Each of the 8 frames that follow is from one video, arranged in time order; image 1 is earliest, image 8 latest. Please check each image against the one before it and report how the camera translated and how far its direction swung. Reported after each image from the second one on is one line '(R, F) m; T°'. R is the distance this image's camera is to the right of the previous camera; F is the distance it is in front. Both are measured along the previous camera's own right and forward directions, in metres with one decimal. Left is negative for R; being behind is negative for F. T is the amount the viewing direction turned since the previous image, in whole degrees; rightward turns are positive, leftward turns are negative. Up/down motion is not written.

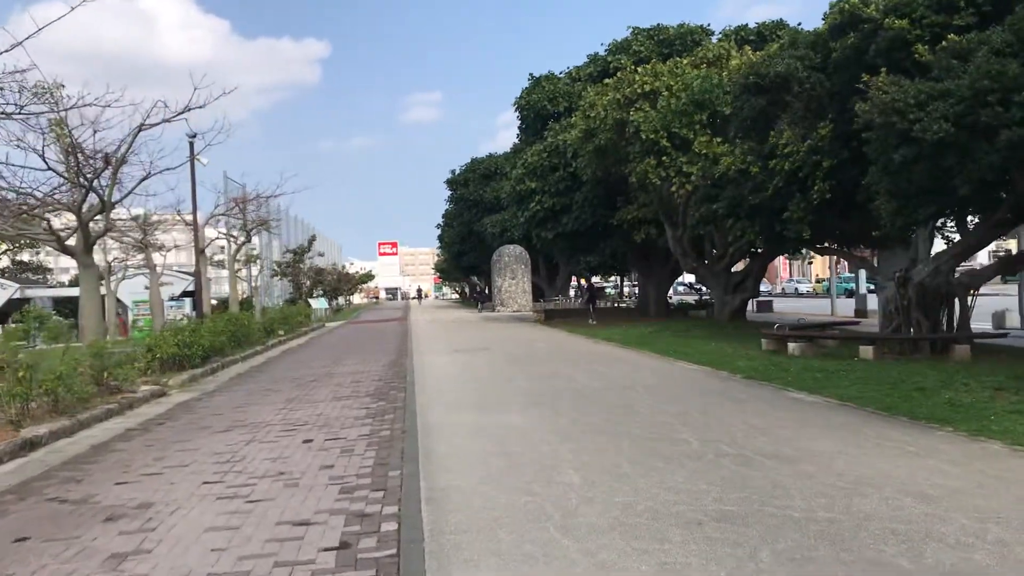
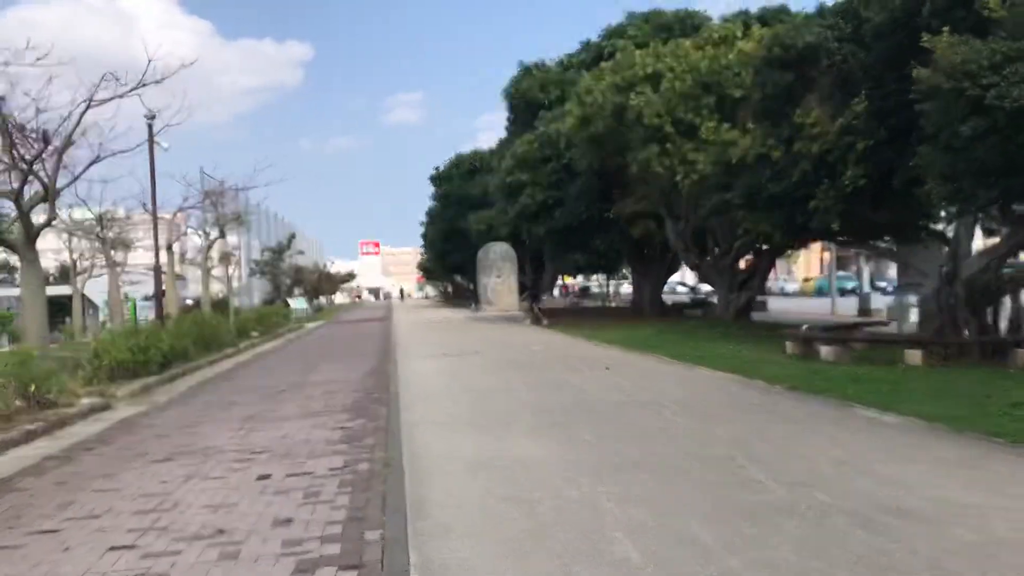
(-0.2, +2.1) m; +1°
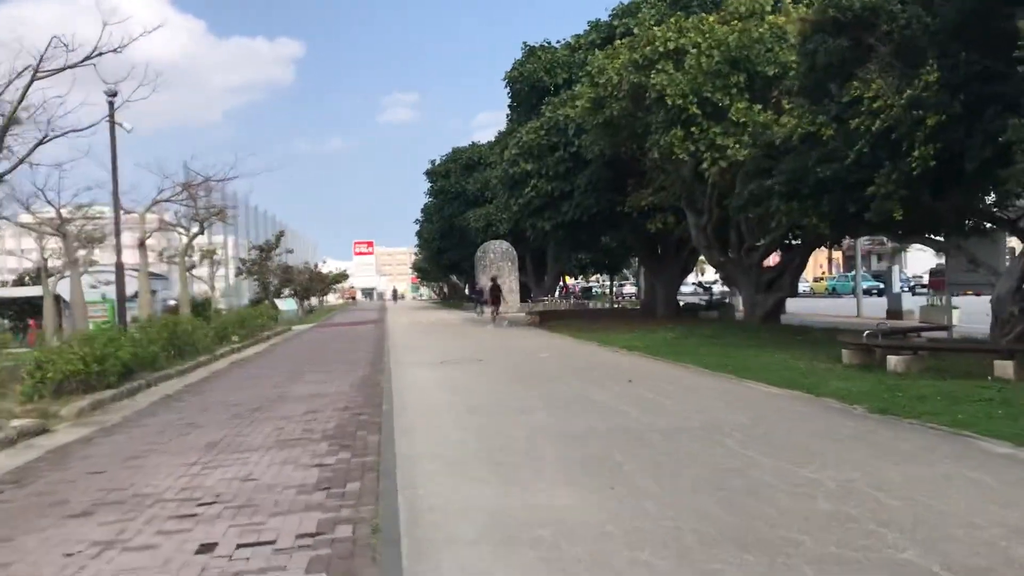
(-0.3, +2.2) m; 0°
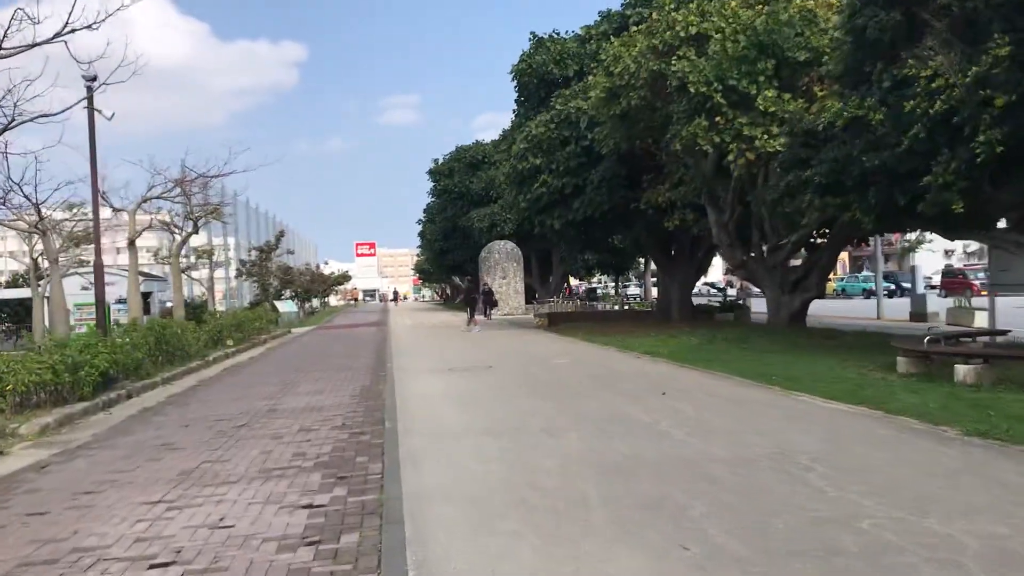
(-0.2, +1.5) m; 0°
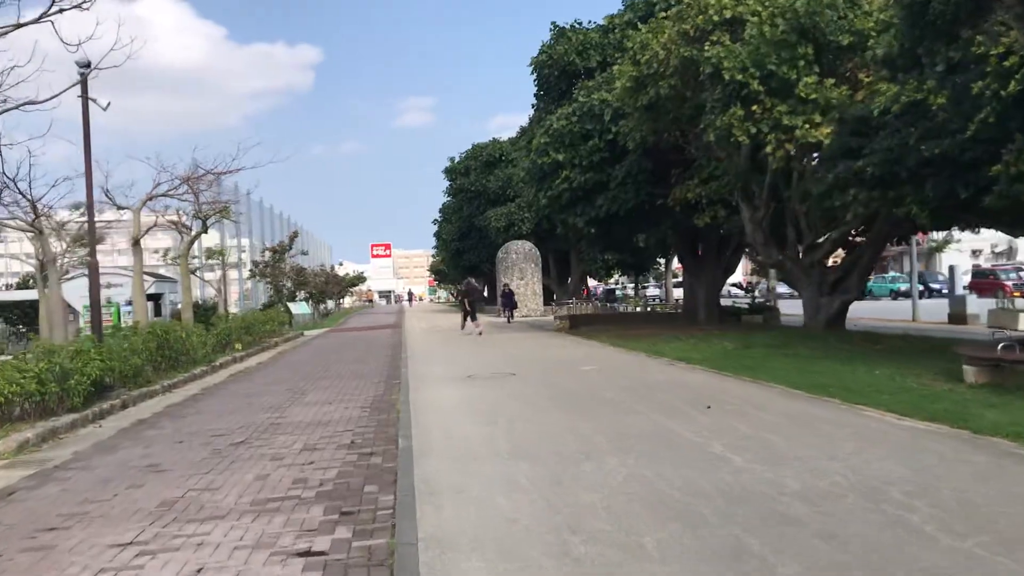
(-0.1, +1.1) m; -1°
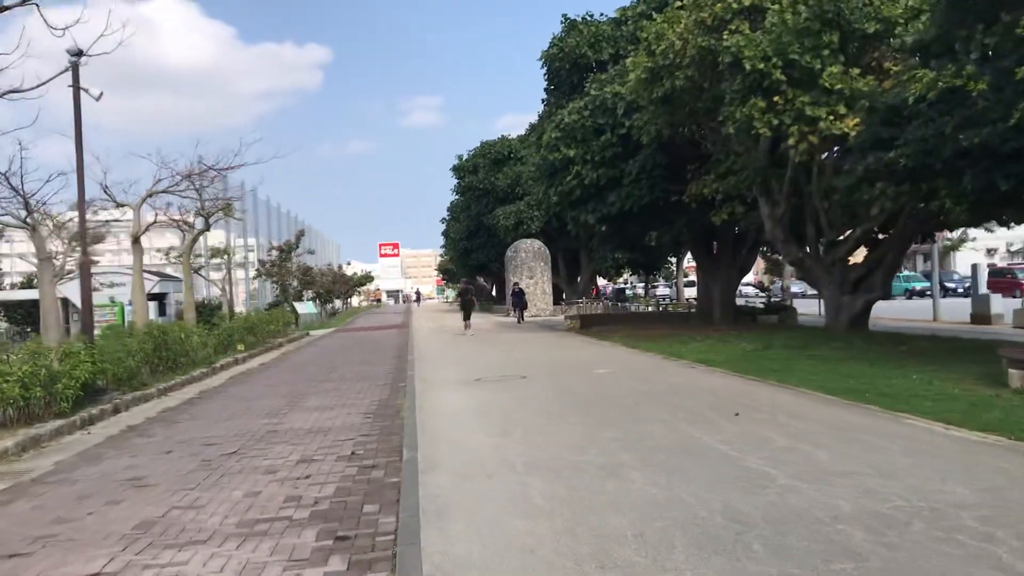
(-0.1, +0.7) m; 0°
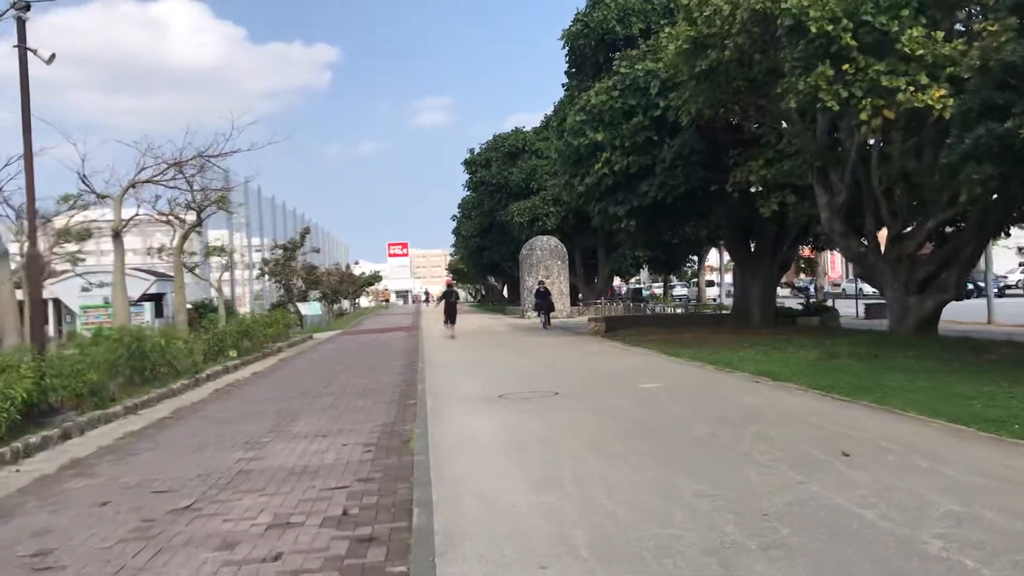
(-0.3, +2.3) m; -1°
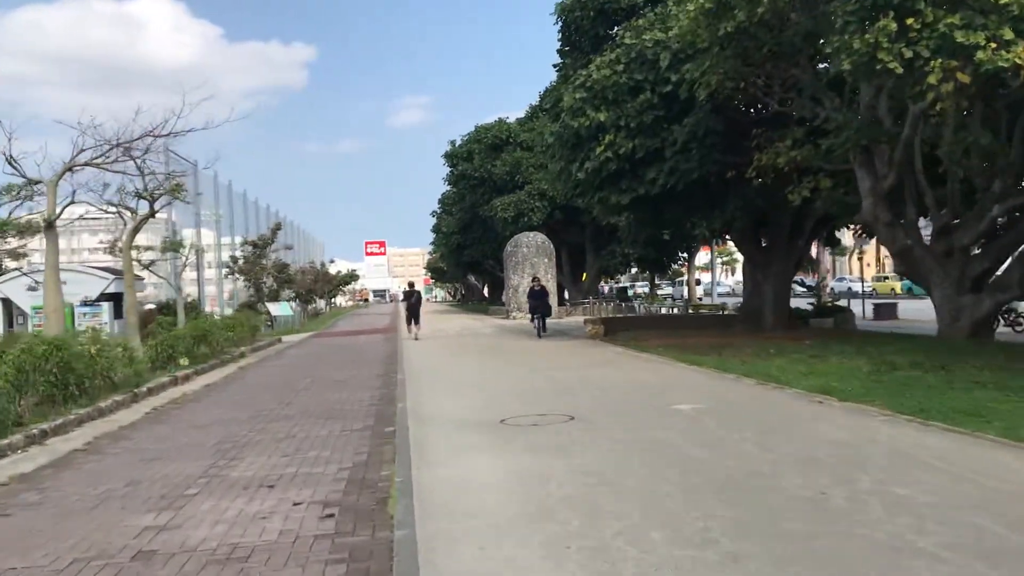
(-0.3, +2.6) m; +1°
